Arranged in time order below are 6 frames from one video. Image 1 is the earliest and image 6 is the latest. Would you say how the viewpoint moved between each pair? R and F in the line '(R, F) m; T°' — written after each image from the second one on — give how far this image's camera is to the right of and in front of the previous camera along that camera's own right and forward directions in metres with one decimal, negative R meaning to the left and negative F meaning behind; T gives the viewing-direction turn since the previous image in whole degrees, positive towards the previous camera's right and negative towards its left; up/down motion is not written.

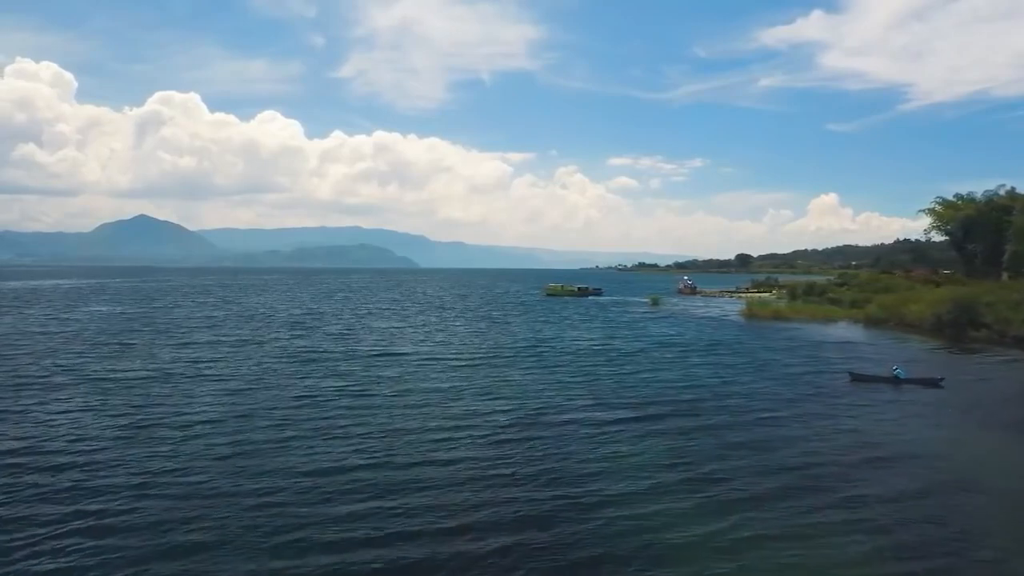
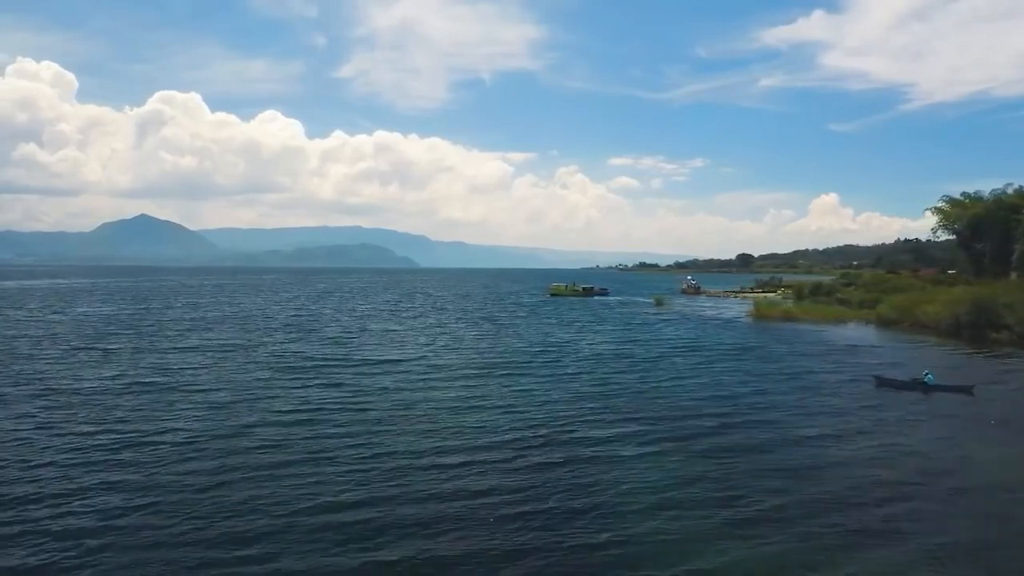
(-0.7, +2.6) m; 0°
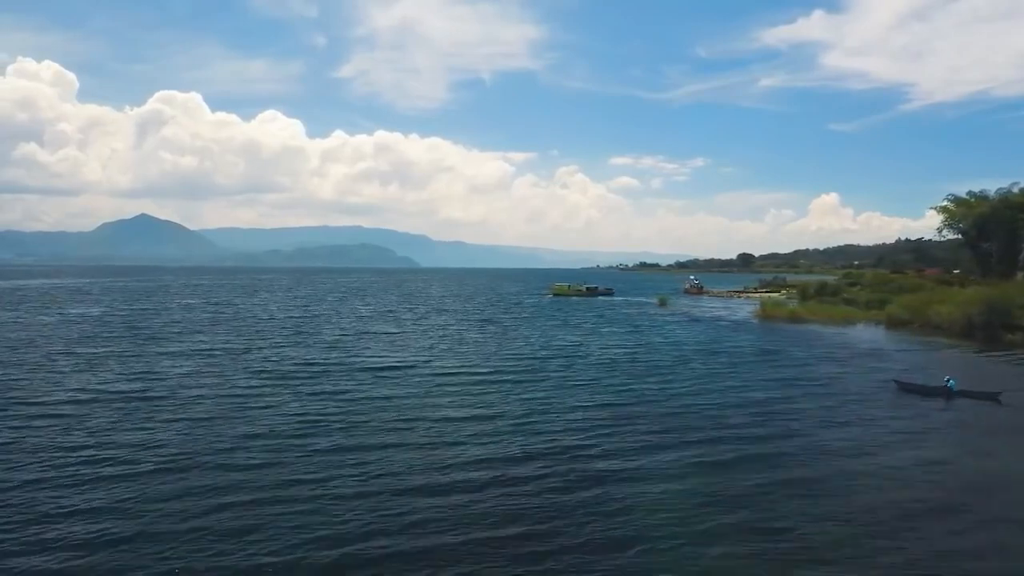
(-0.5, +2.5) m; 0°
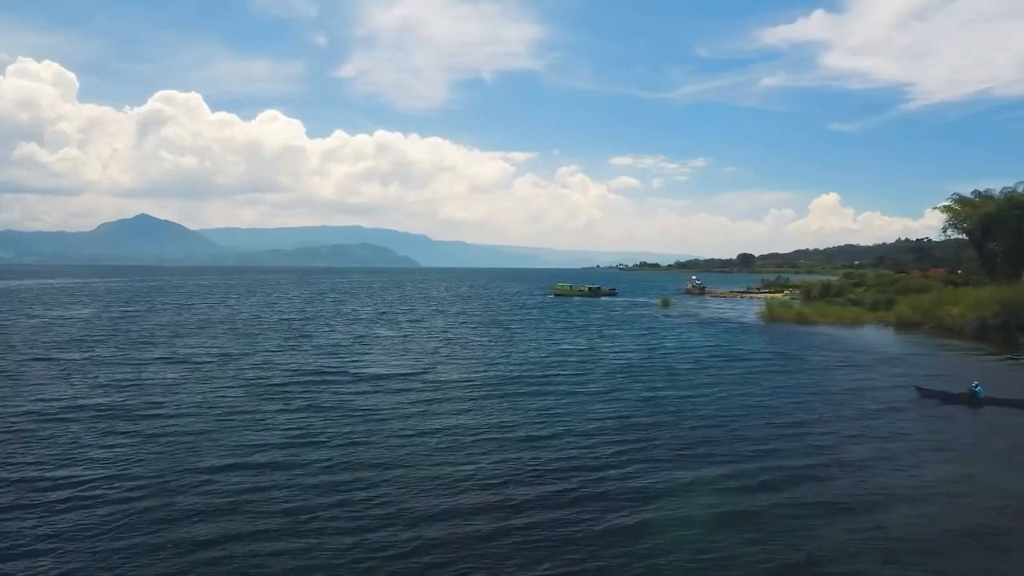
(-0.3, +2.2) m; 0°
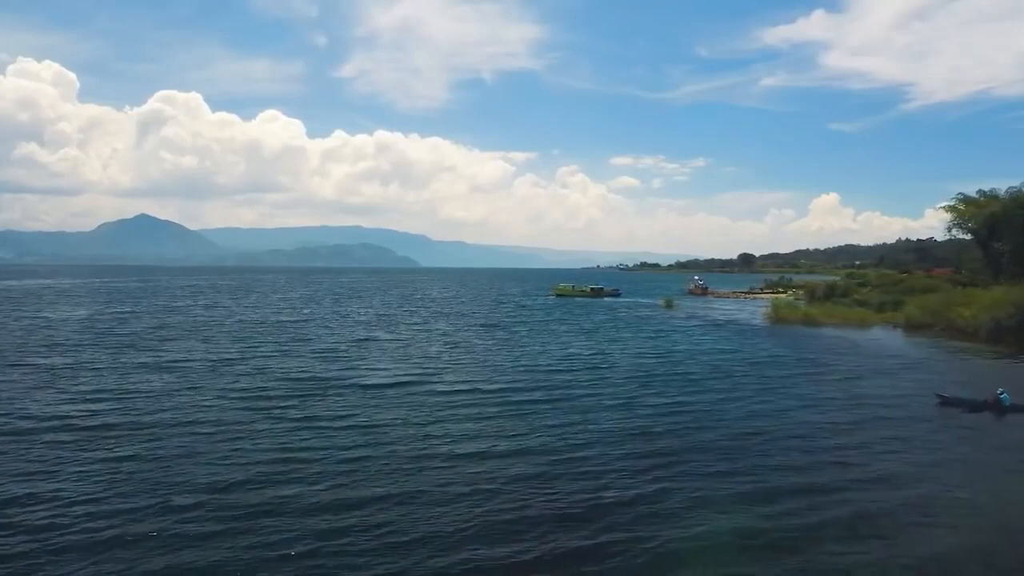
(-0.5, +2.2) m; 0°
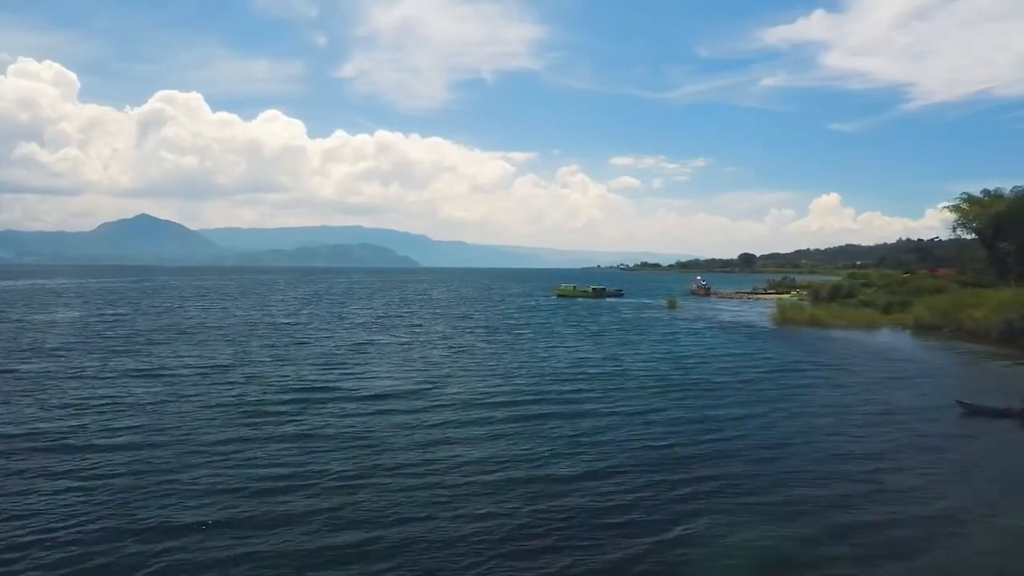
(-0.4, +1.9) m; 0°
